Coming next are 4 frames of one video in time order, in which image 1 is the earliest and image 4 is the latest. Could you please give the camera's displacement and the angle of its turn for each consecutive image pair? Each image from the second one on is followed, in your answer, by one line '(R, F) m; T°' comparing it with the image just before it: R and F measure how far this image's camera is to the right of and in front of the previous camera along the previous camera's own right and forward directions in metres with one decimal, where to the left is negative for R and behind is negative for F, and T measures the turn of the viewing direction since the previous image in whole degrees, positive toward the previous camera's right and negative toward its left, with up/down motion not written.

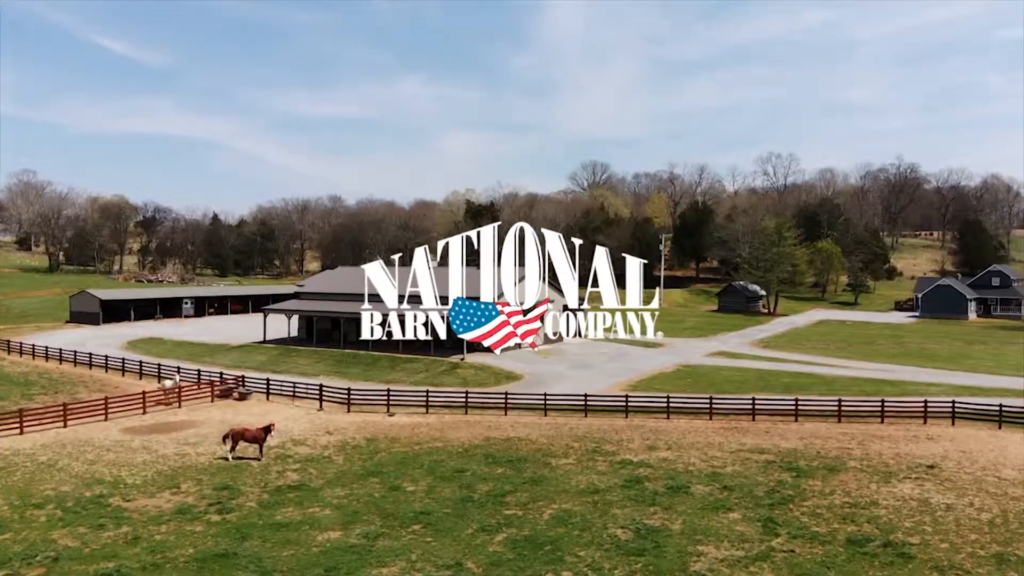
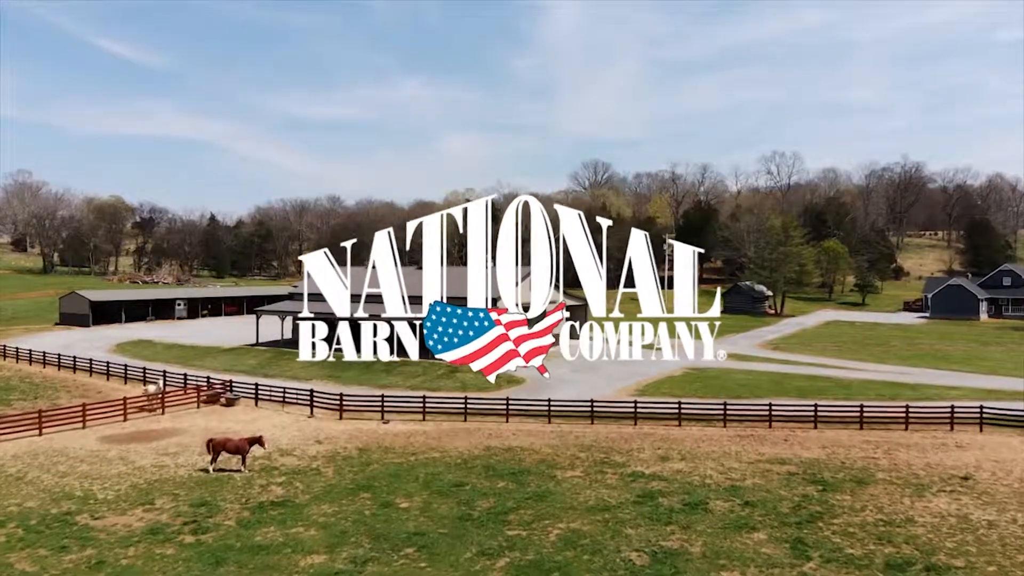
(0.0, +1.4) m; 0°
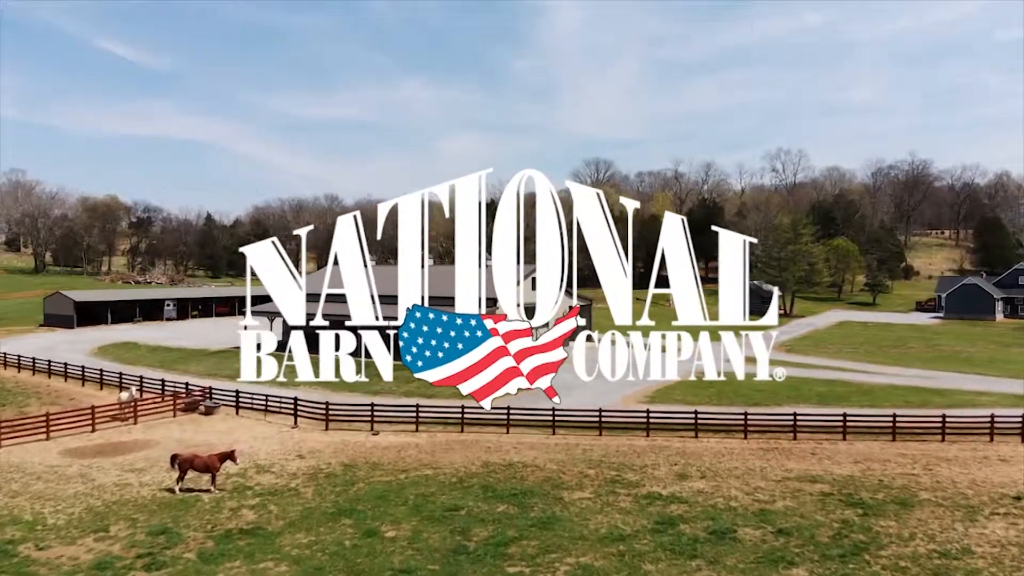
(0.0, +1.9) m; 0°
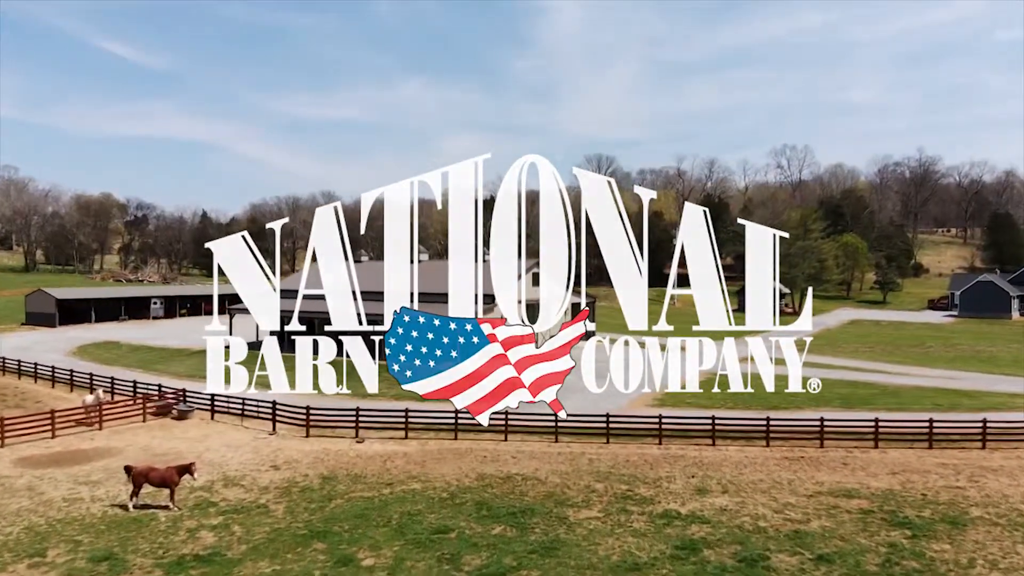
(+0.1, +1.9) m; 0°
